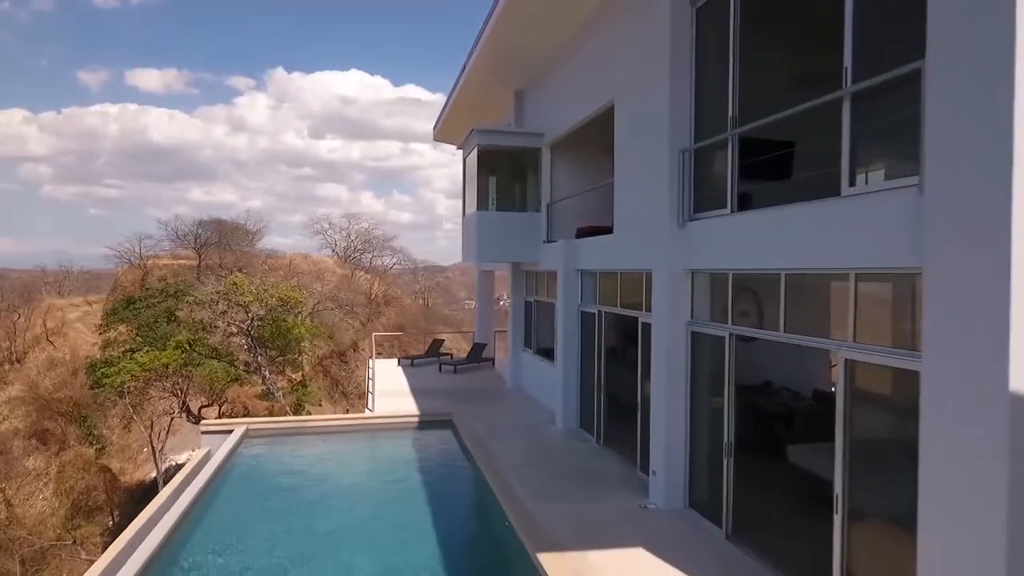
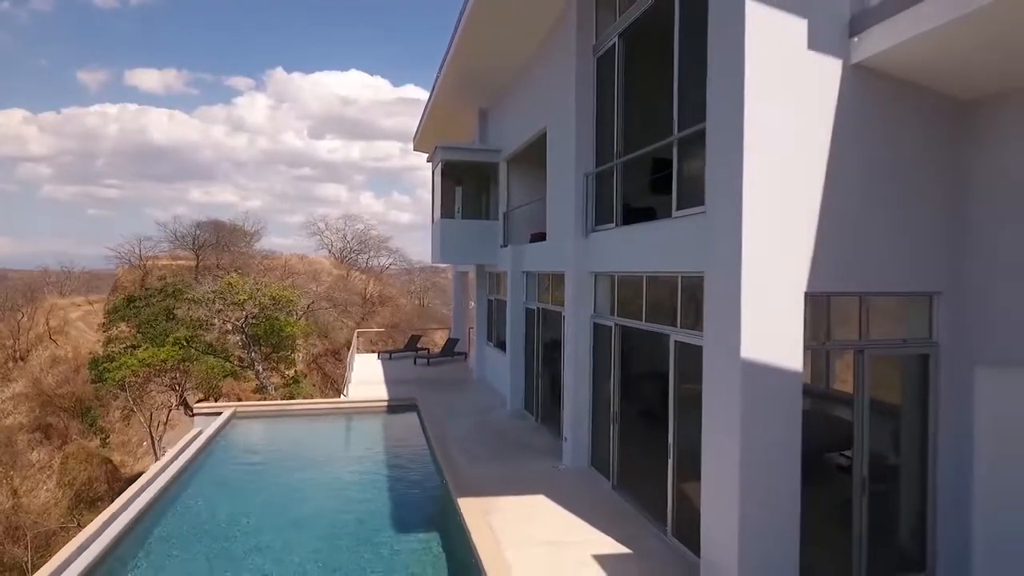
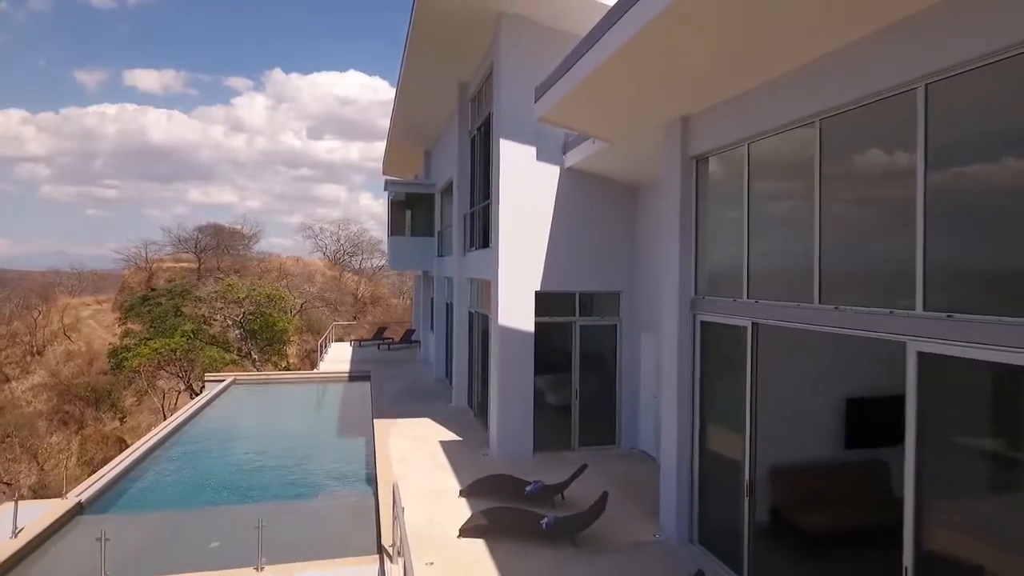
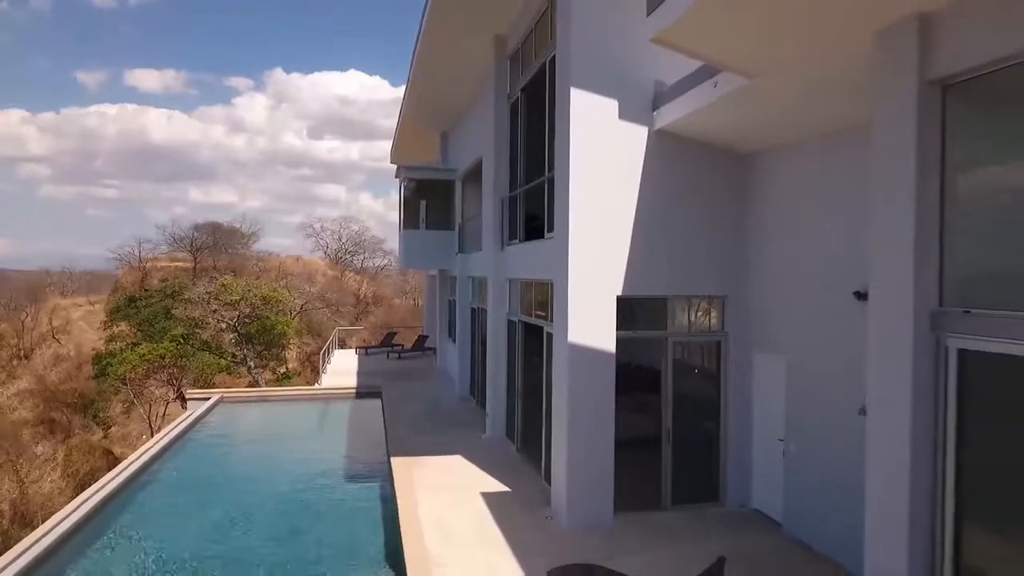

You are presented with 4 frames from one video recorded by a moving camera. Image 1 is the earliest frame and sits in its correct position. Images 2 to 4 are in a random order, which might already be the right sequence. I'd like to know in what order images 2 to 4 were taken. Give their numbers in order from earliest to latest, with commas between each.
2, 4, 3
